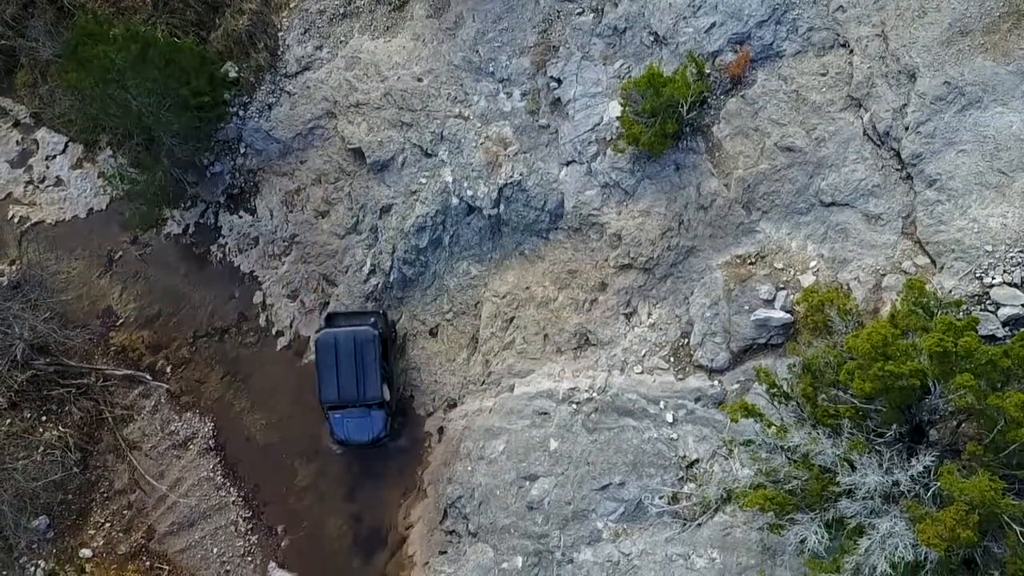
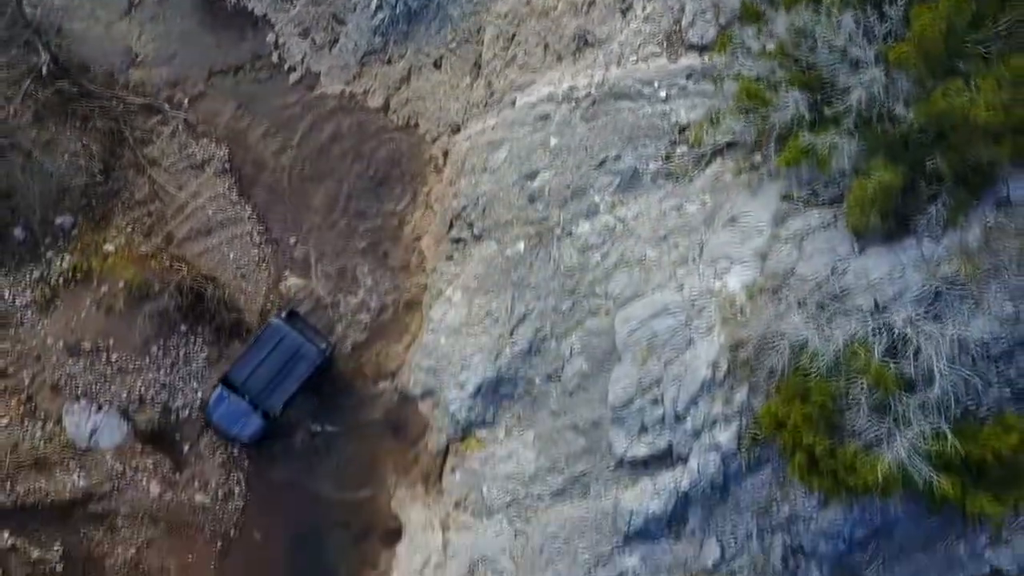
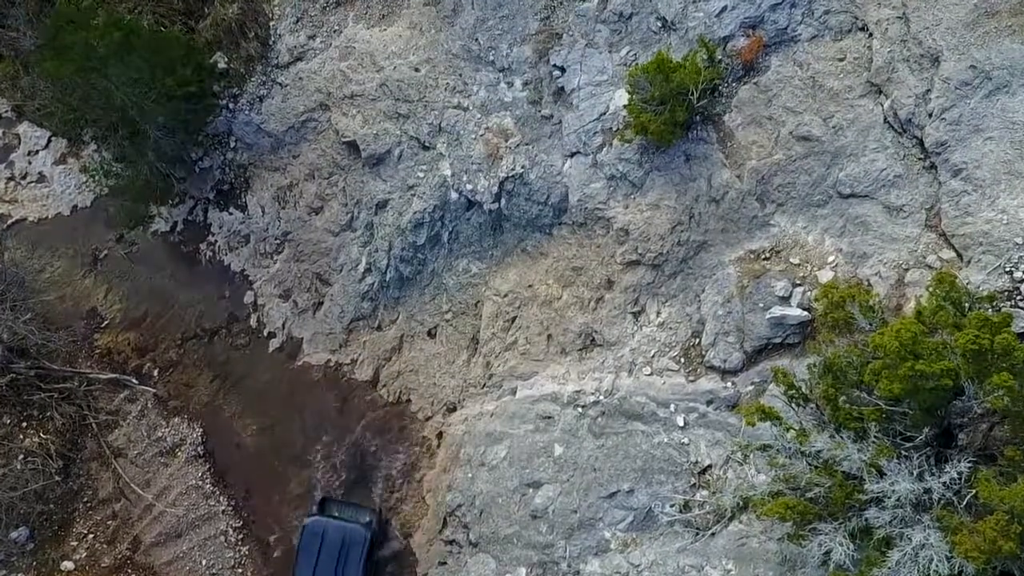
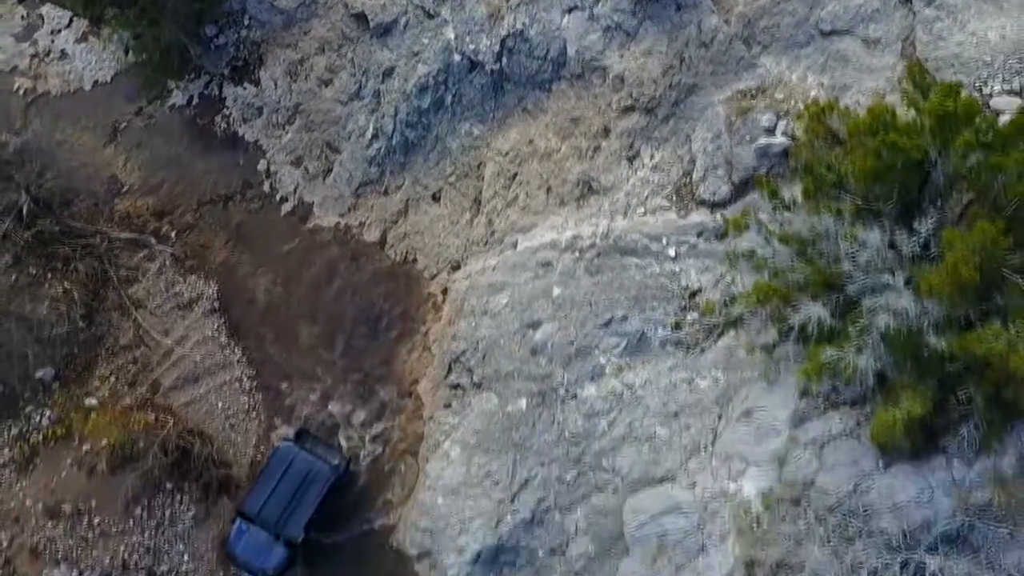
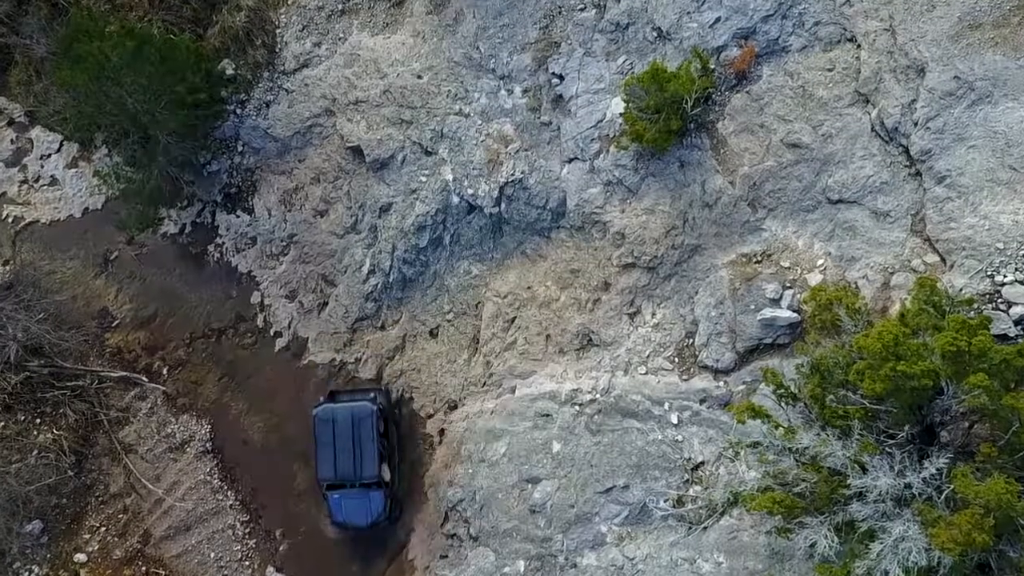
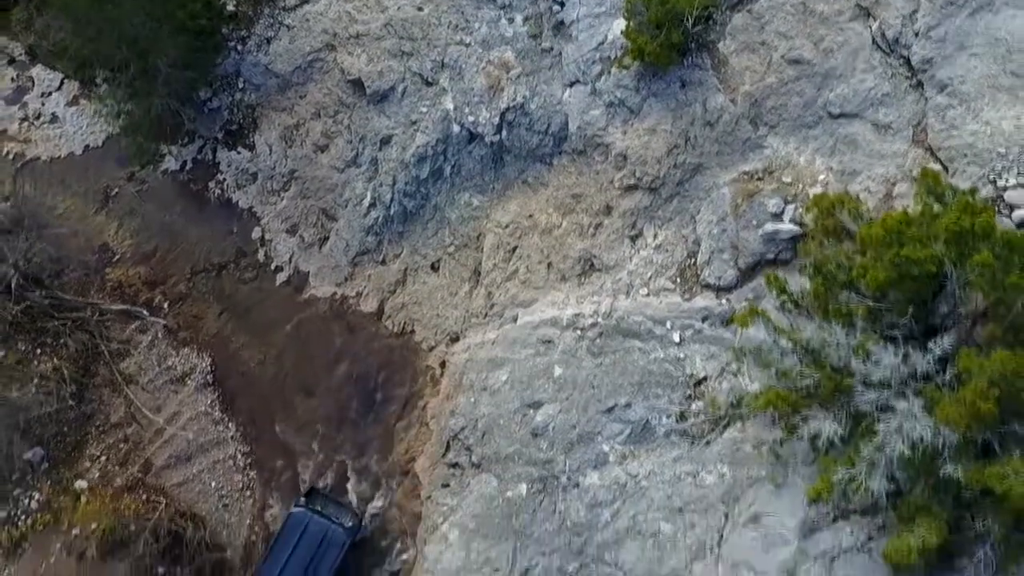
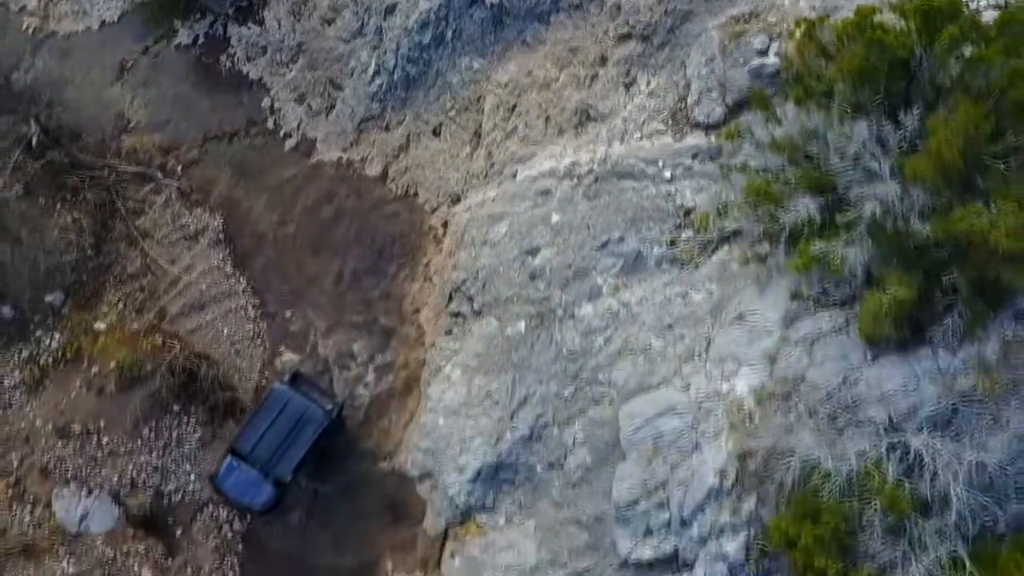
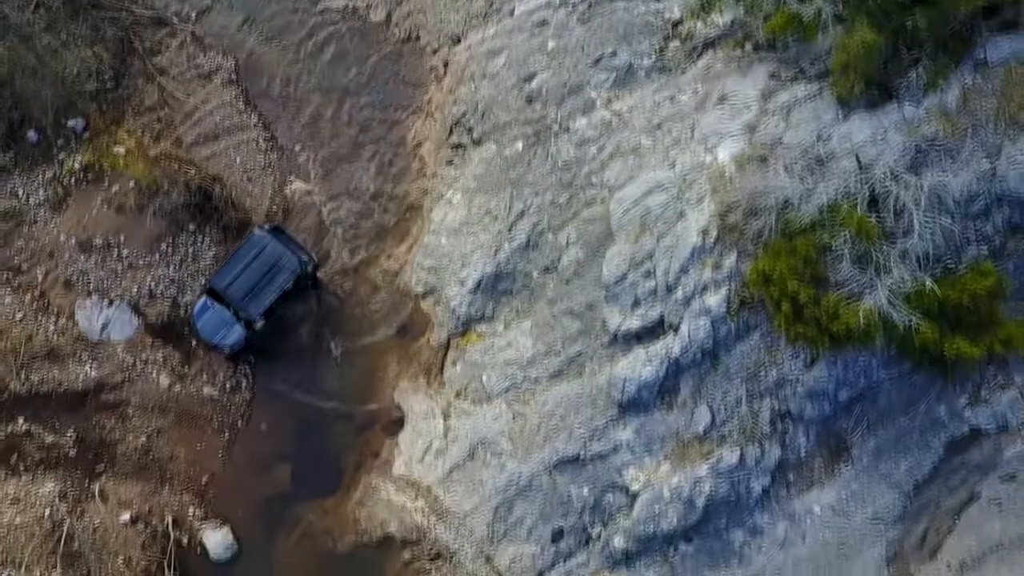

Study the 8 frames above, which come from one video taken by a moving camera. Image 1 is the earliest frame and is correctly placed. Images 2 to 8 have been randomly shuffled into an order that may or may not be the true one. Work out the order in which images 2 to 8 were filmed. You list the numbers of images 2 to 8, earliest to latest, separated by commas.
5, 3, 6, 4, 7, 2, 8
